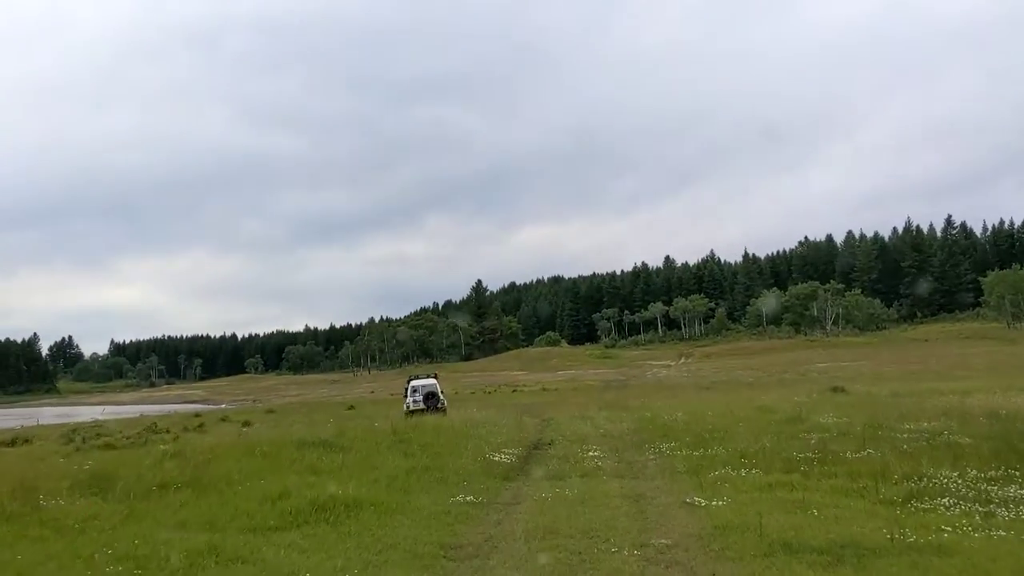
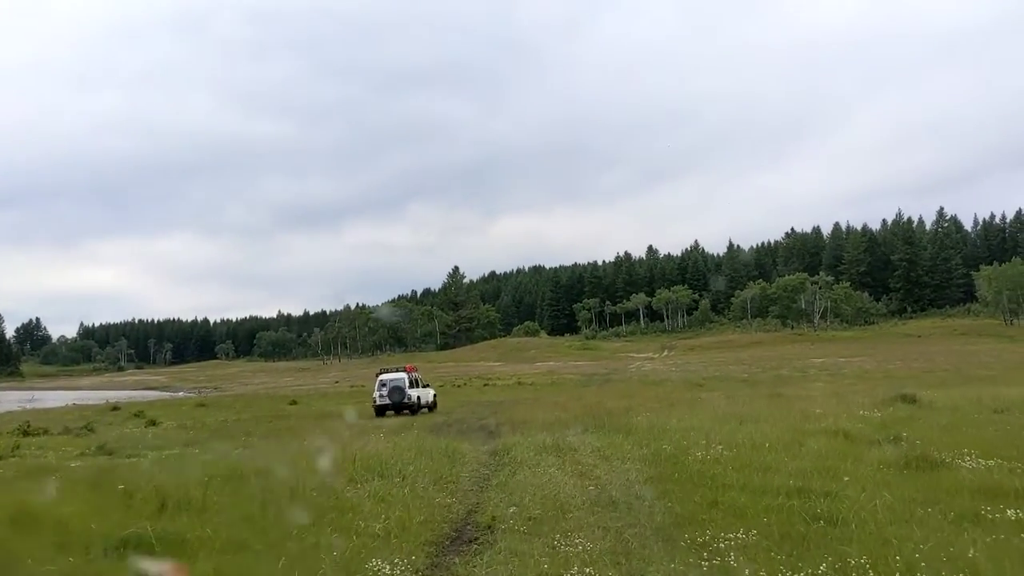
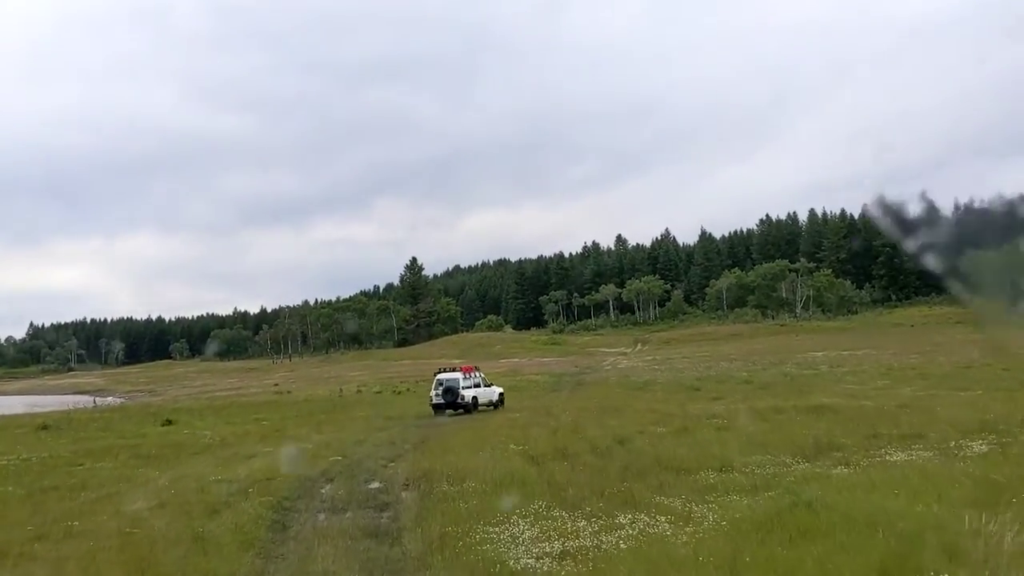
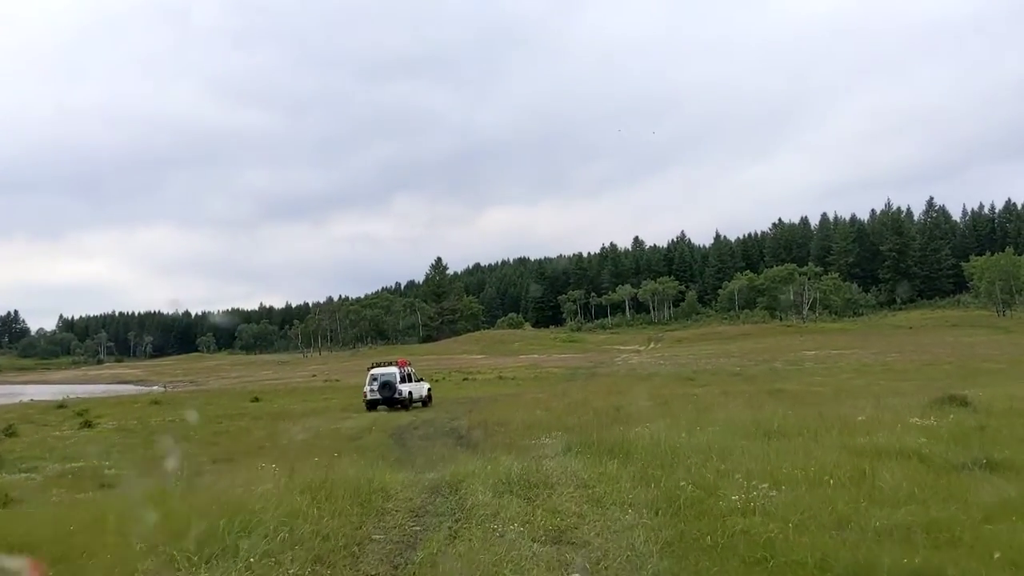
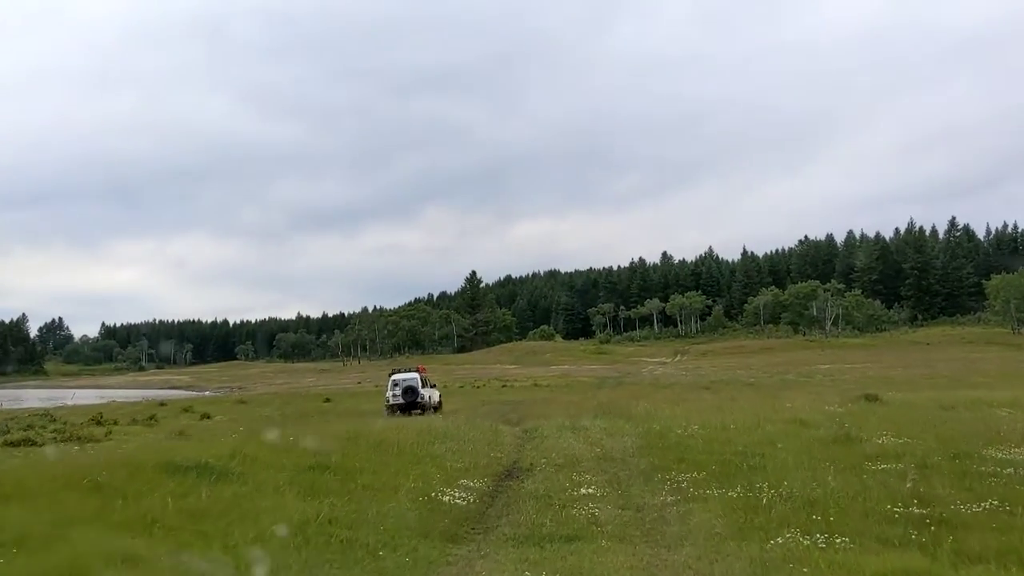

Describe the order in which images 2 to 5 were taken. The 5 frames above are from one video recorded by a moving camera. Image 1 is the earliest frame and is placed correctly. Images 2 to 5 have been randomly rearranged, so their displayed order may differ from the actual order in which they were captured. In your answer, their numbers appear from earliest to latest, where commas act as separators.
5, 2, 4, 3
